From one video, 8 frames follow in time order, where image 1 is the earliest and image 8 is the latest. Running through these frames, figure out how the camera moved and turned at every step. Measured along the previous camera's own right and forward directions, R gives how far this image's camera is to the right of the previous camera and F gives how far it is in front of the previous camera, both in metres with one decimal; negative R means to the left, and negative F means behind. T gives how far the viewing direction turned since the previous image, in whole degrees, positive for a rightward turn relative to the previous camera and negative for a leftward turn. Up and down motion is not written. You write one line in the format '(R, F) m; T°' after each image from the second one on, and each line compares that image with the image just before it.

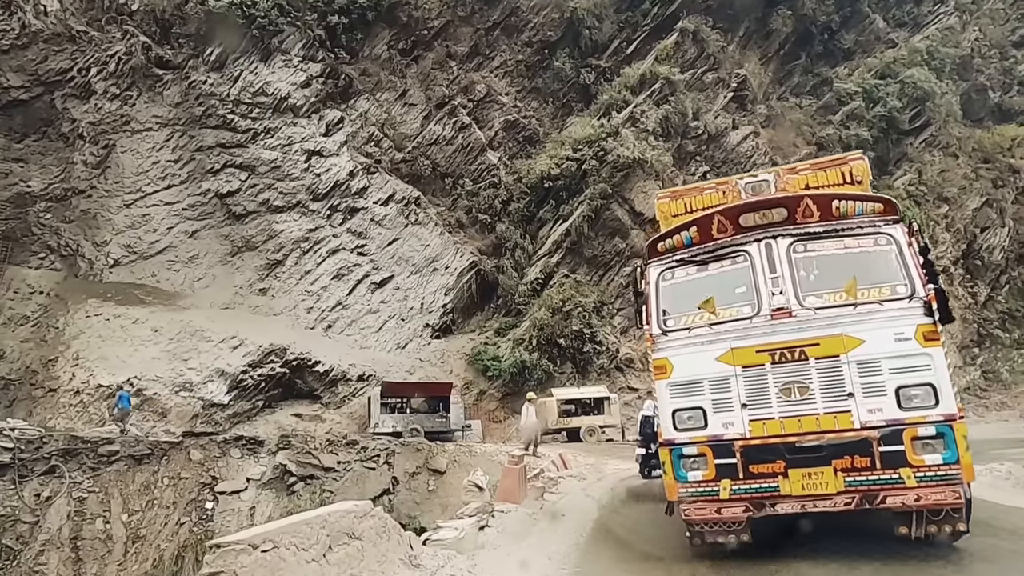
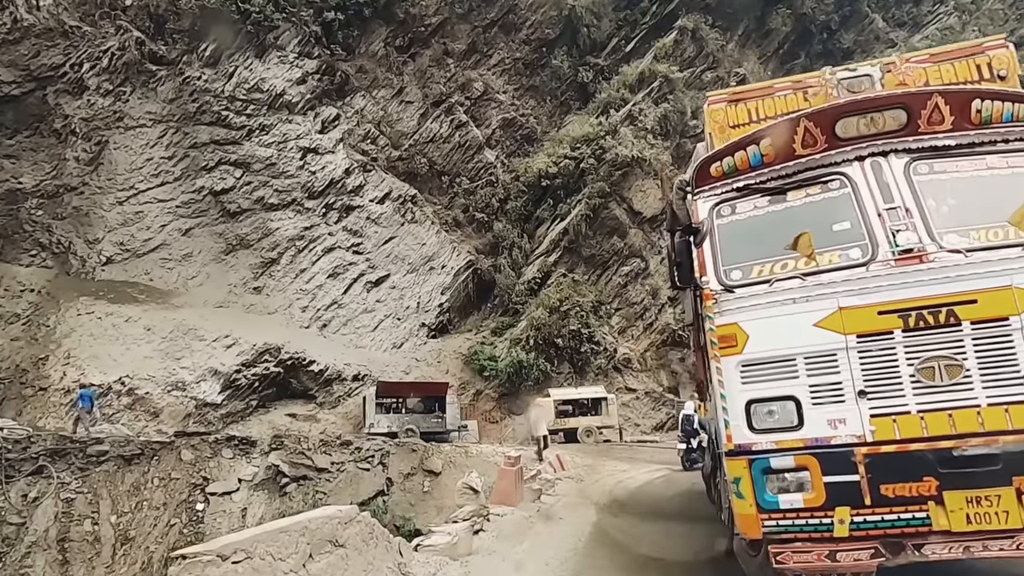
(0.0, +0.3) m; 0°
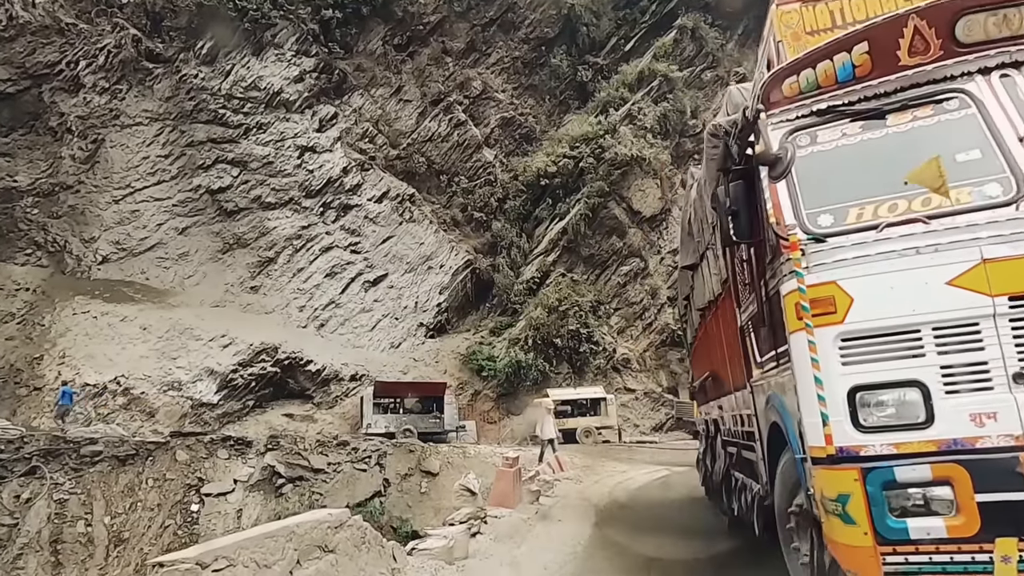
(0.0, +0.2) m; 0°
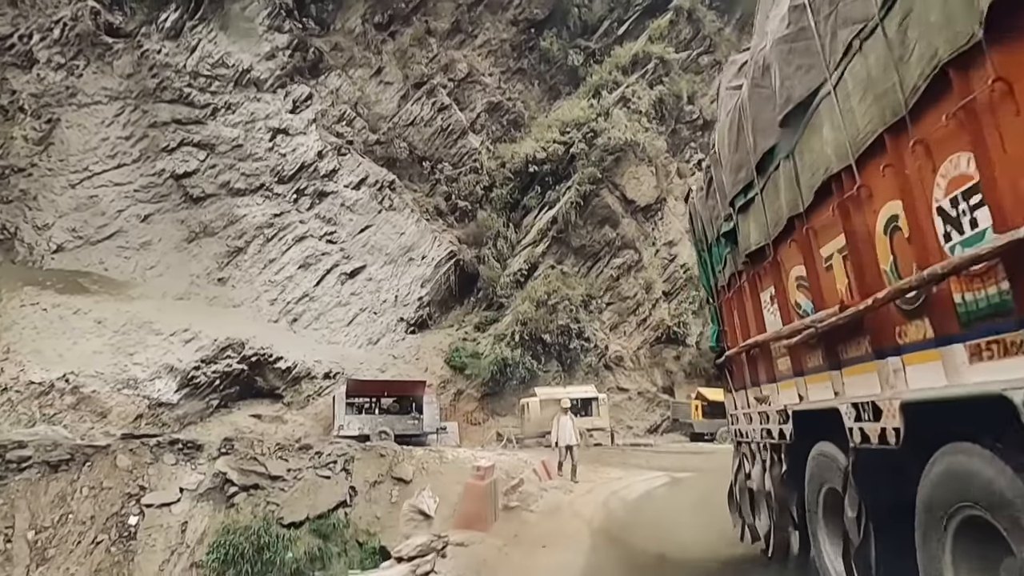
(+0.2, +1.7) m; +1°
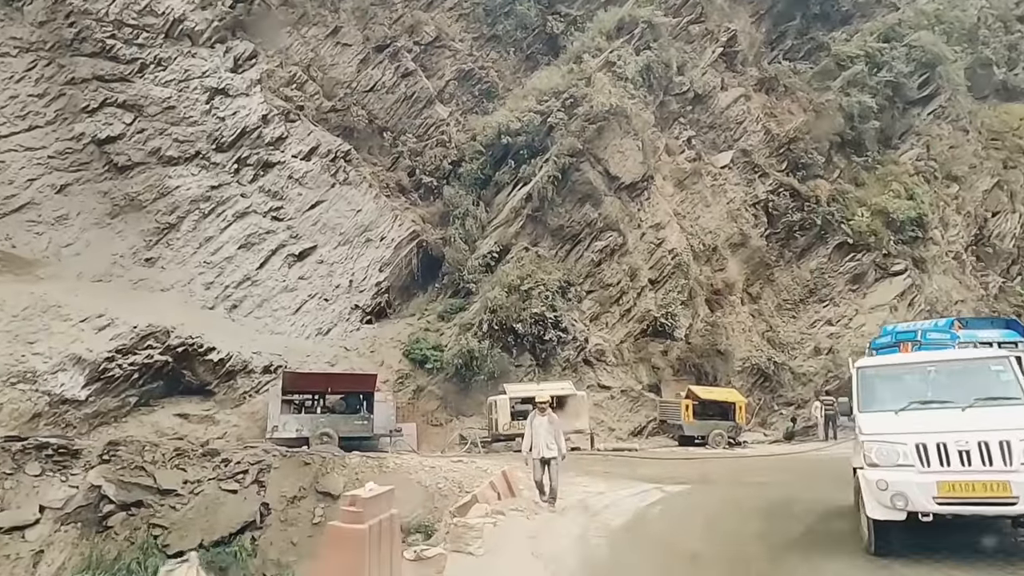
(+0.4, +2.9) m; +2°
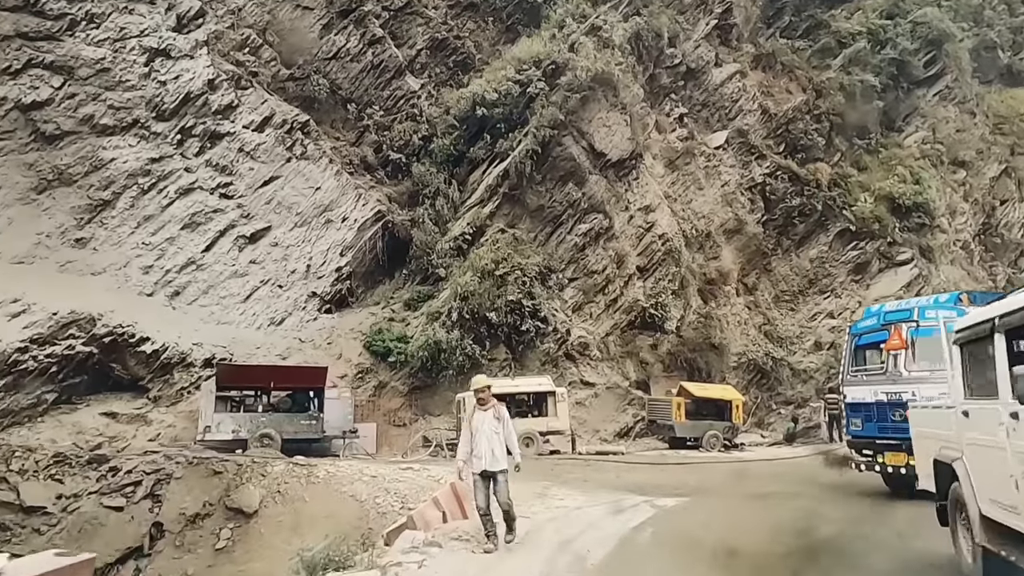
(+0.4, +2.3) m; +1°
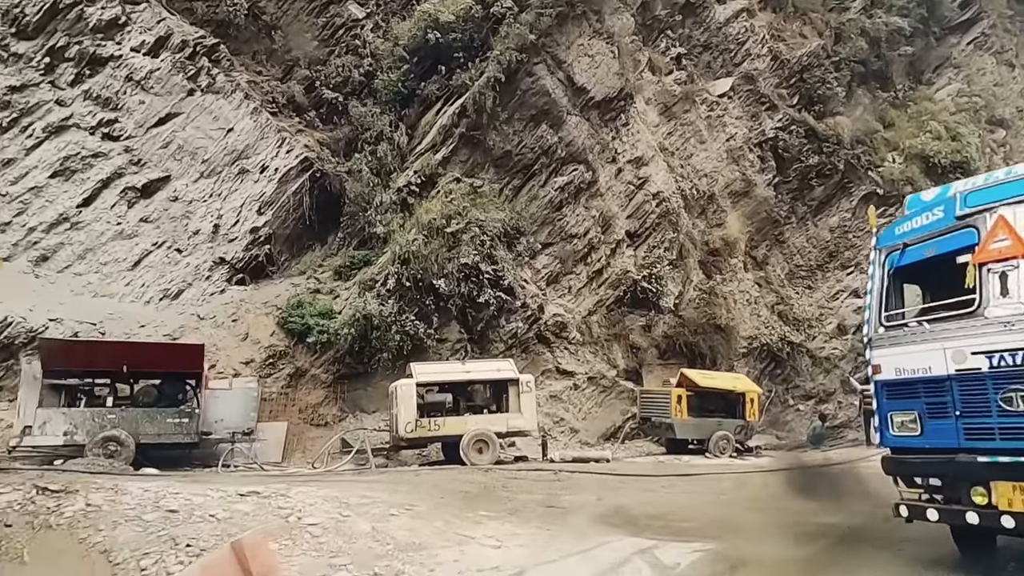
(+0.8, +4.3) m; +1°
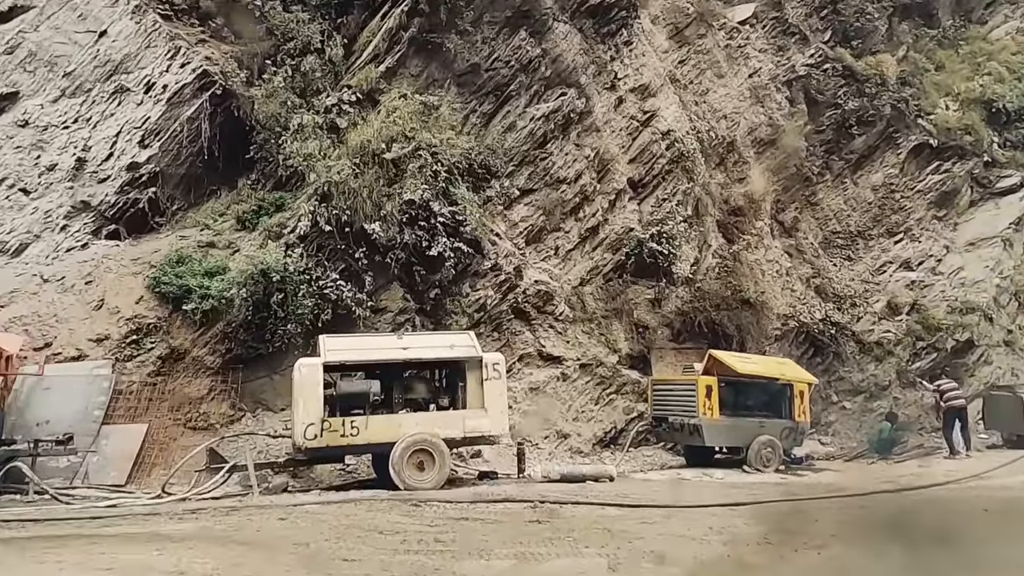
(+0.3, +4.4) m; +1°
